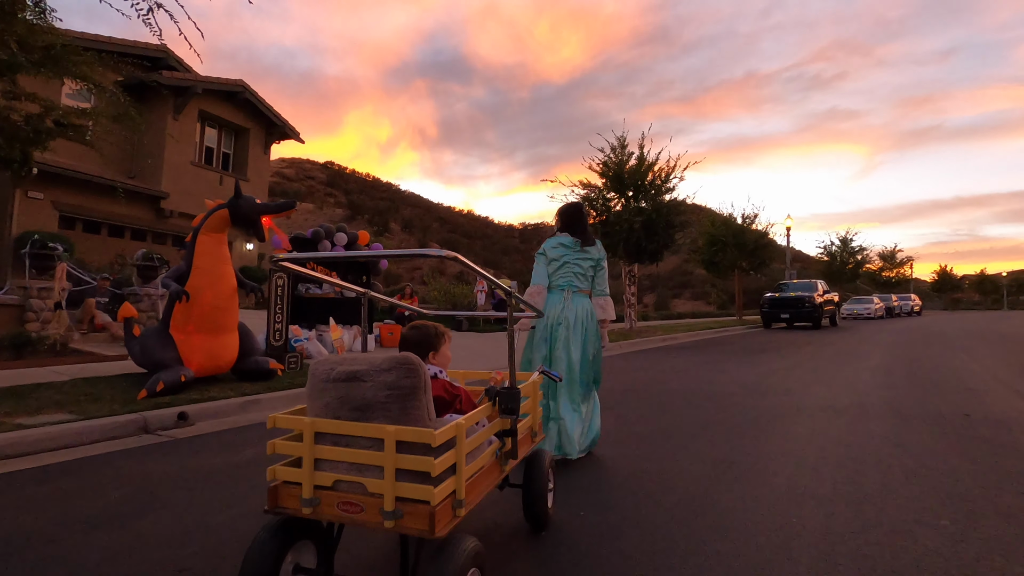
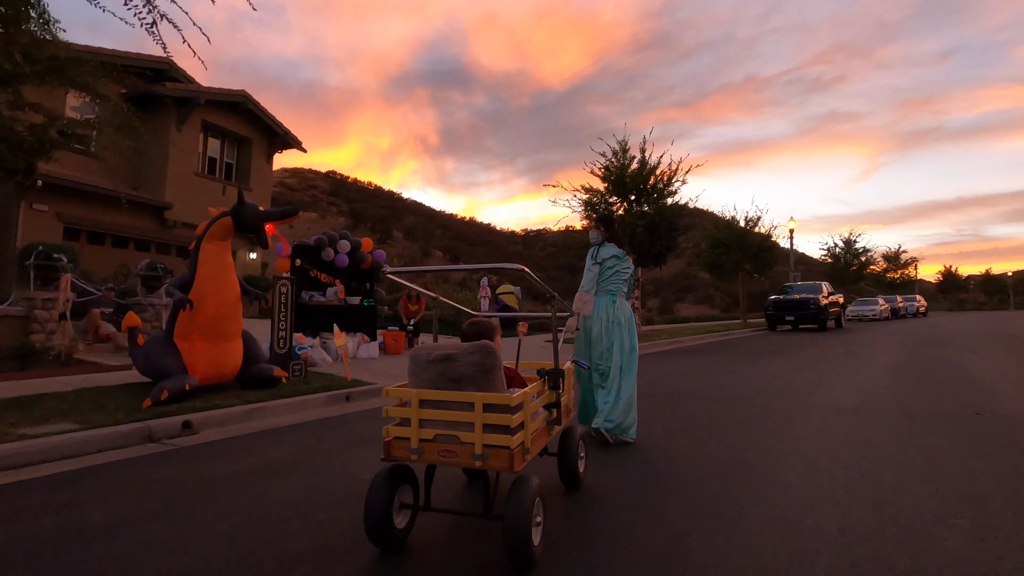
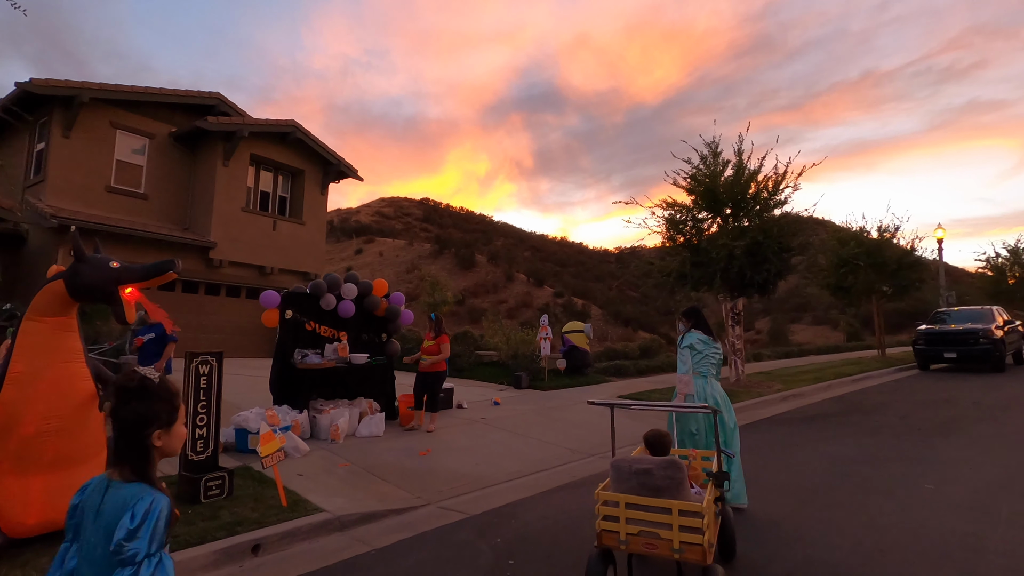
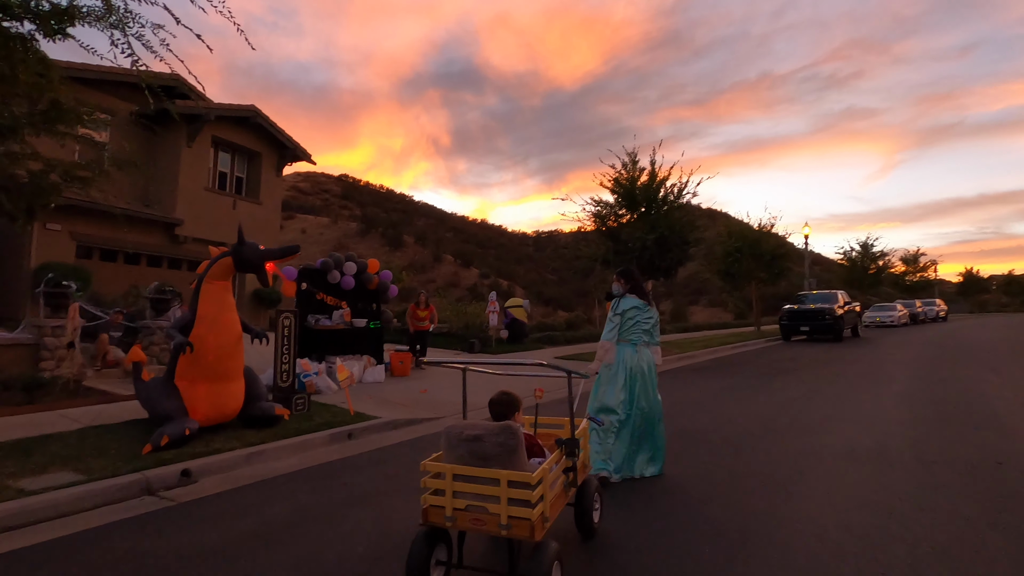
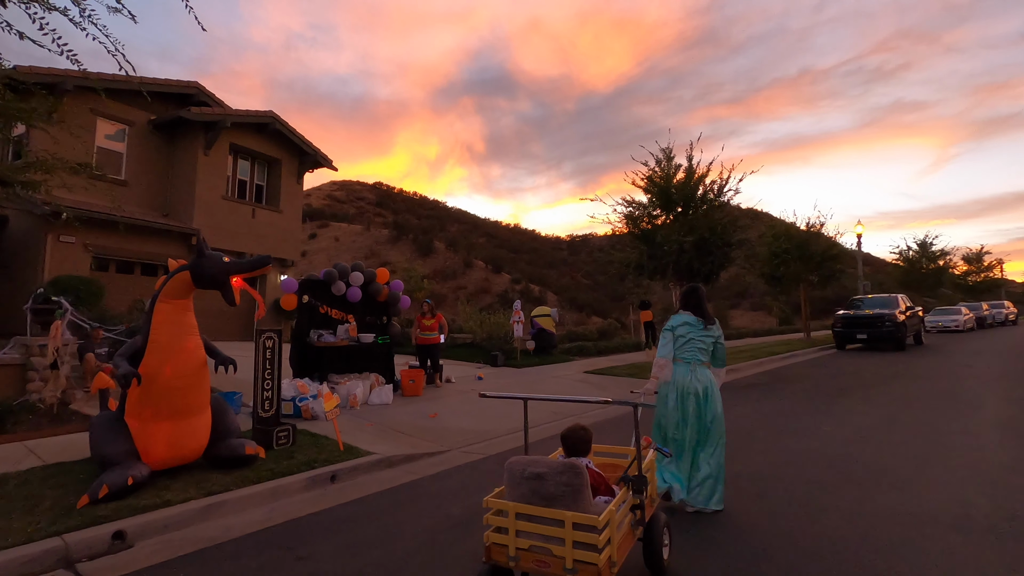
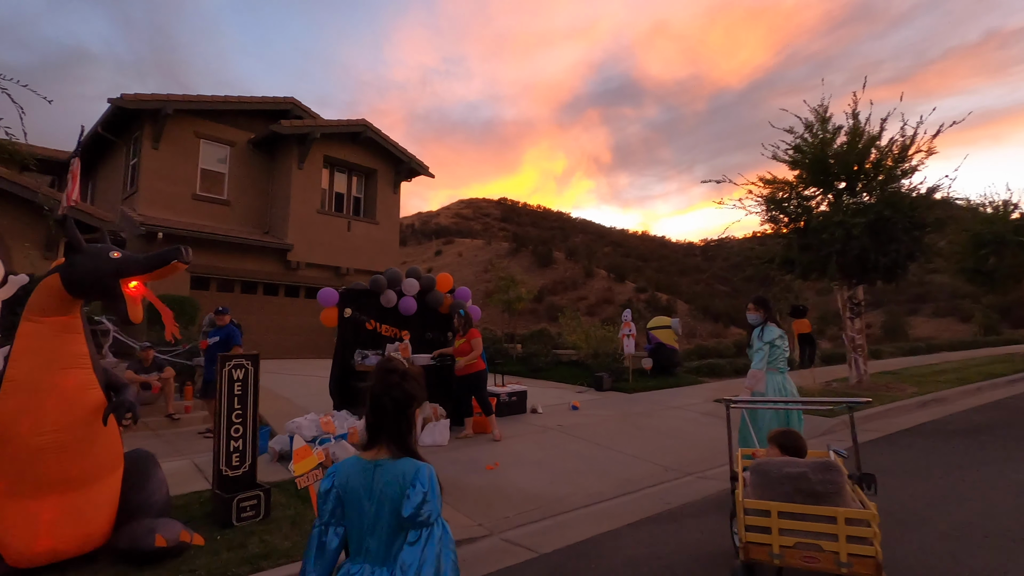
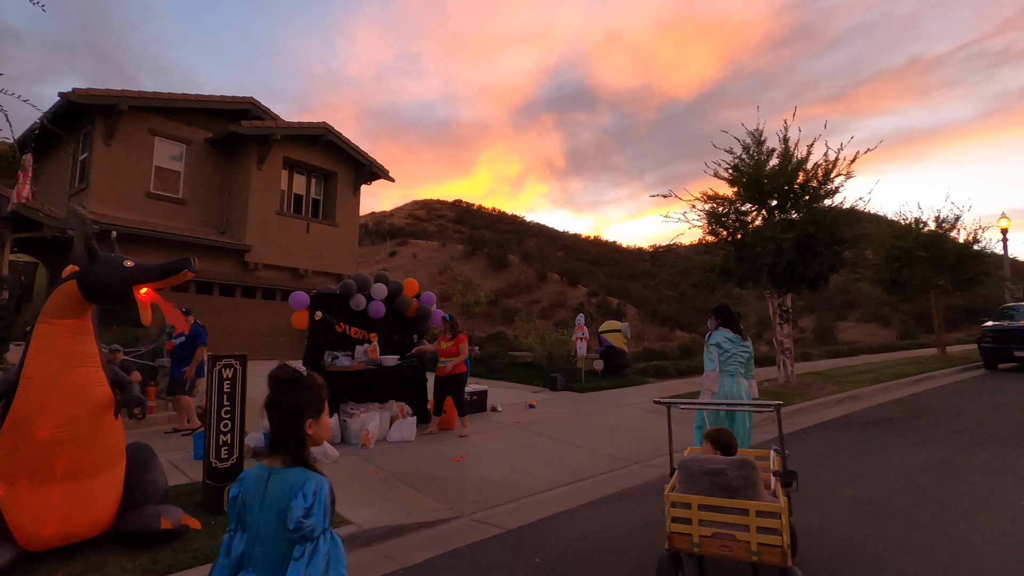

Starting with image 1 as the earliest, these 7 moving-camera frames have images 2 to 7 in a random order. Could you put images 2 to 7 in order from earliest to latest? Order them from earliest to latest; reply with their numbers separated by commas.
2, 4, 5, 3, 7, 6
